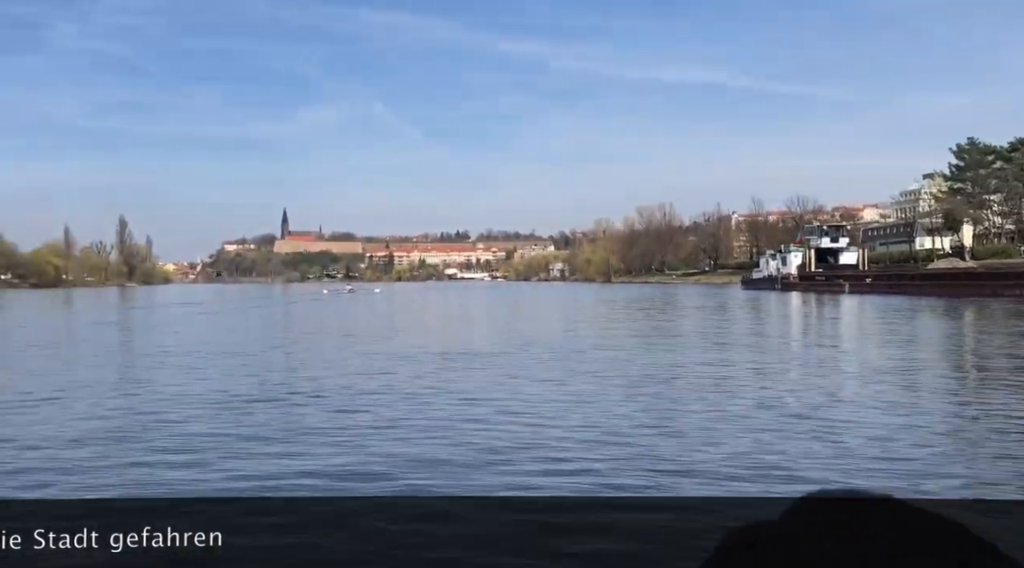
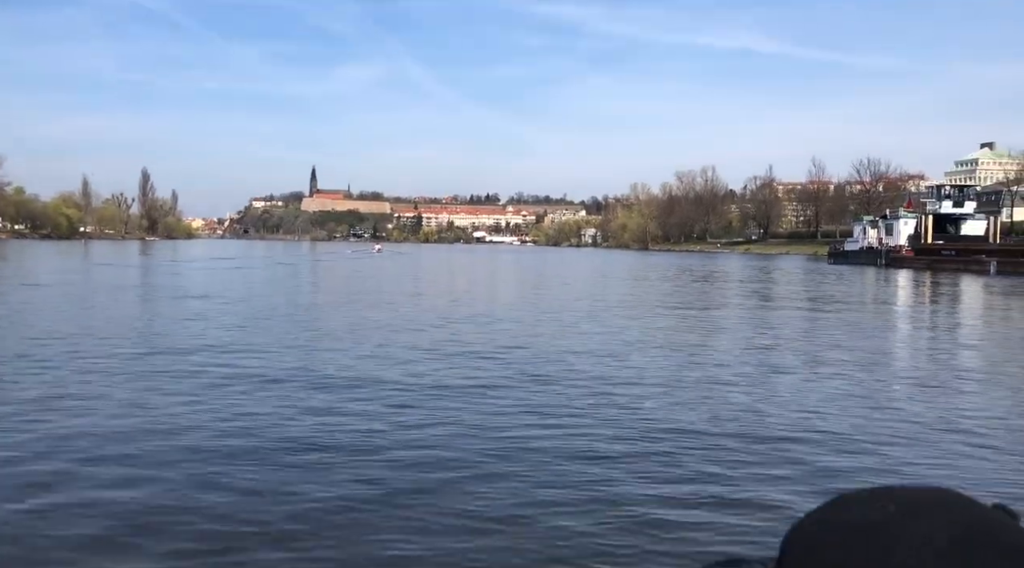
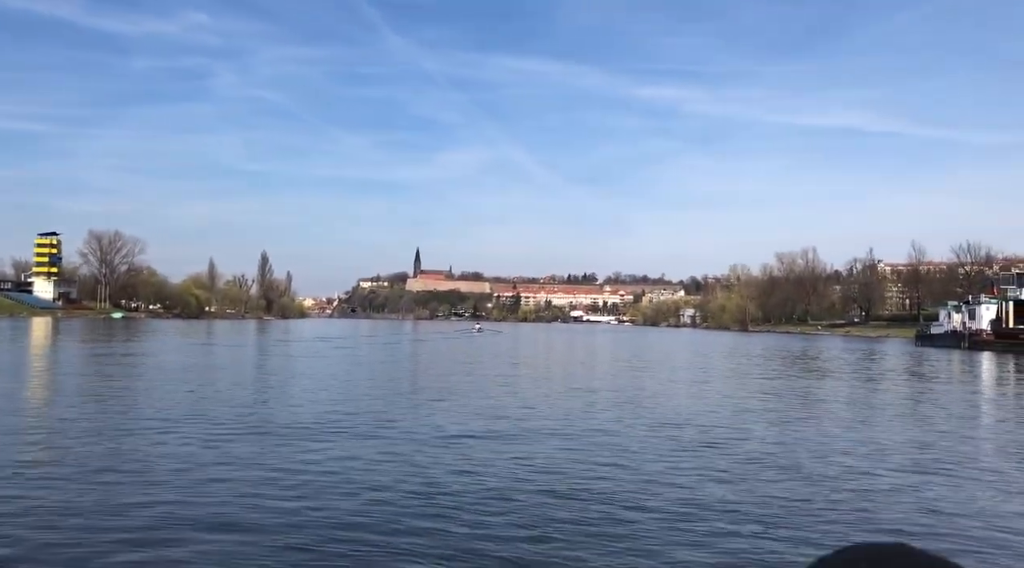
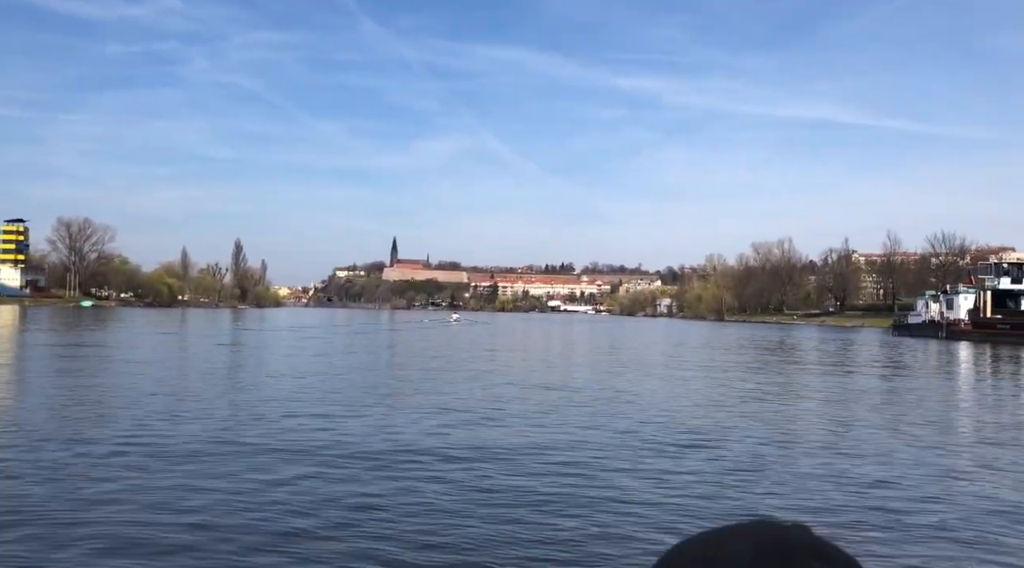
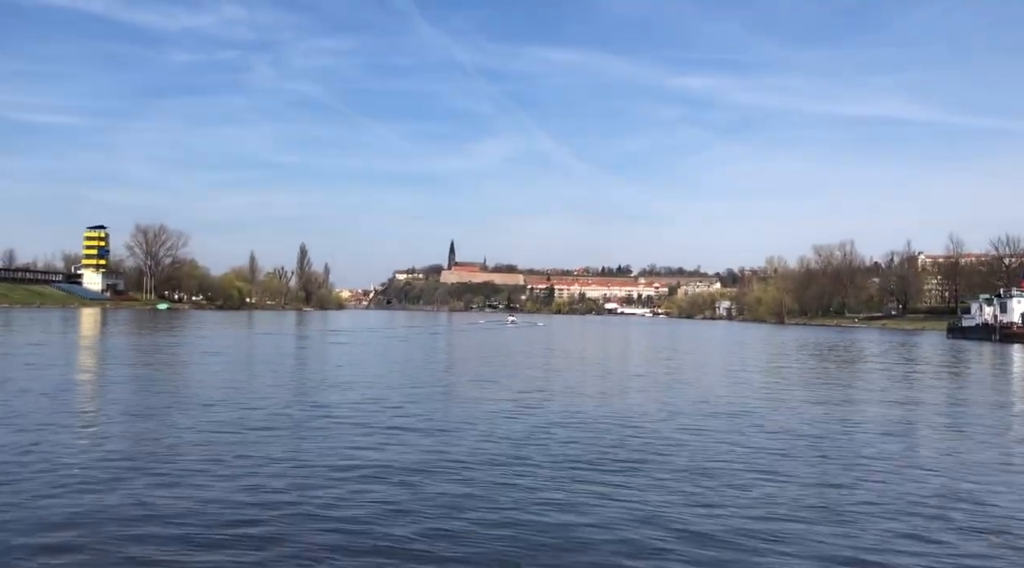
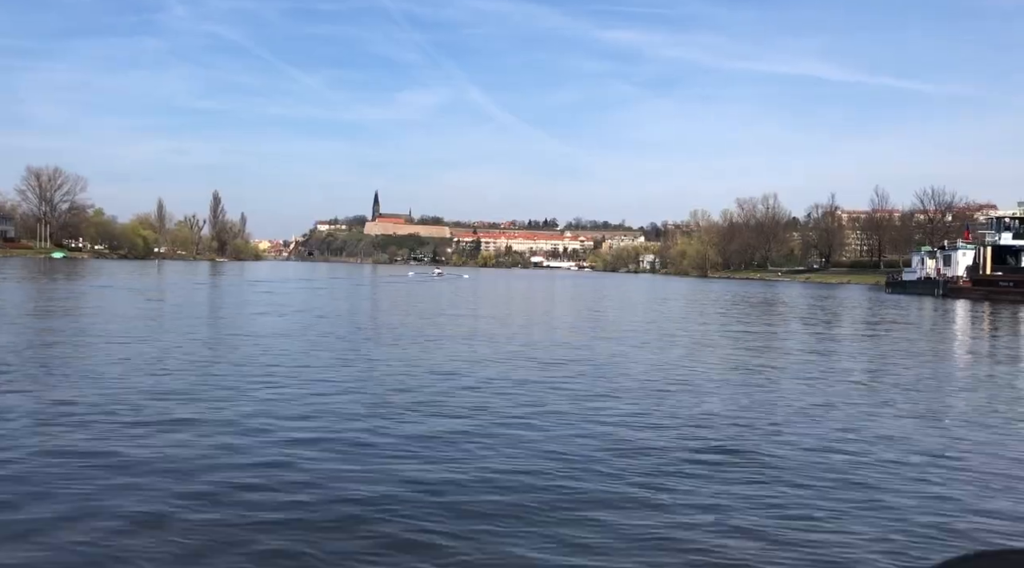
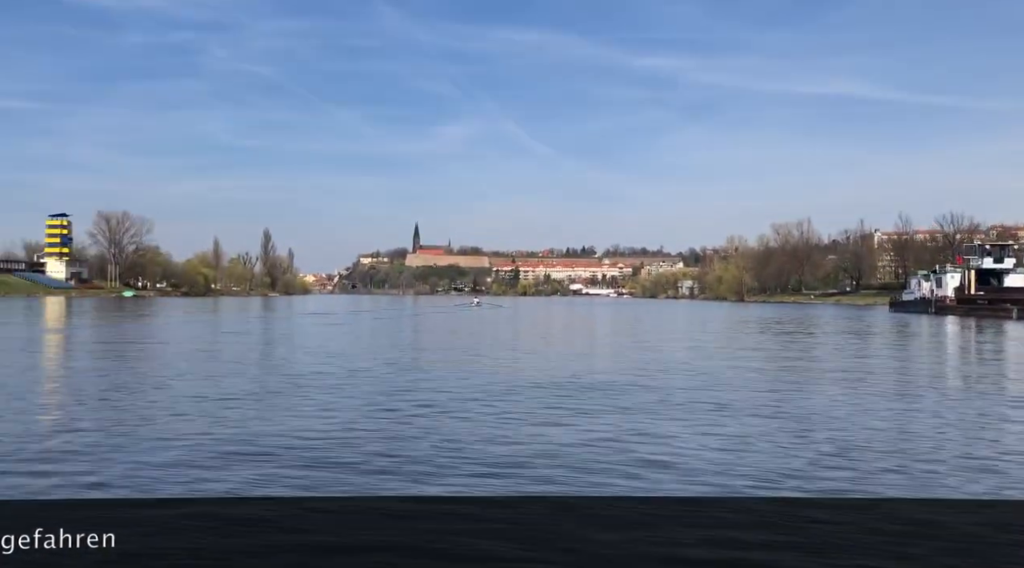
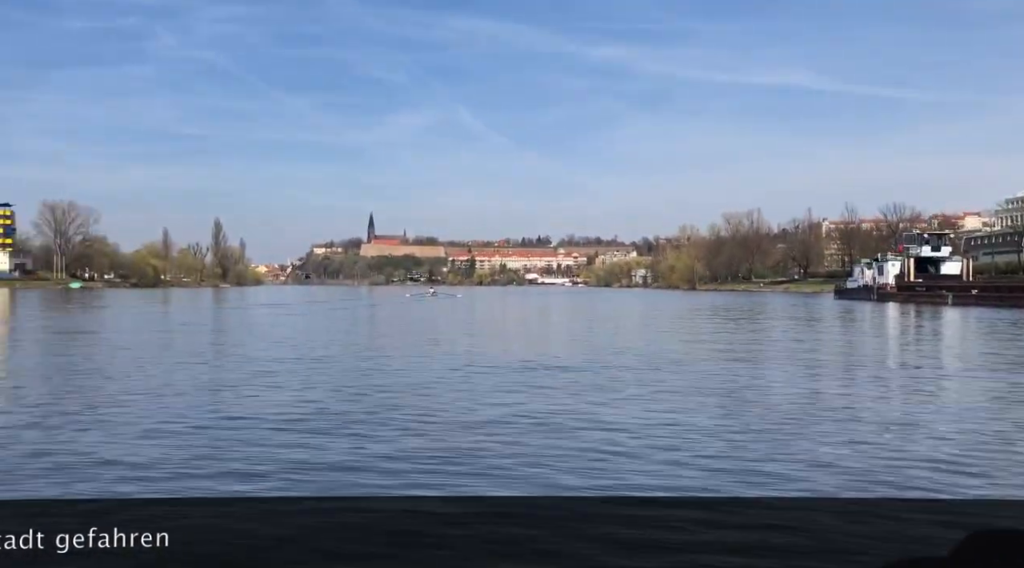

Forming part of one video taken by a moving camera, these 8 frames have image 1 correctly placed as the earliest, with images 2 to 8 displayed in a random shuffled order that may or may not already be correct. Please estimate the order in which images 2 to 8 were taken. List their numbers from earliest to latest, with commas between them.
8, 7, 5, 3, 4, 6, 2
